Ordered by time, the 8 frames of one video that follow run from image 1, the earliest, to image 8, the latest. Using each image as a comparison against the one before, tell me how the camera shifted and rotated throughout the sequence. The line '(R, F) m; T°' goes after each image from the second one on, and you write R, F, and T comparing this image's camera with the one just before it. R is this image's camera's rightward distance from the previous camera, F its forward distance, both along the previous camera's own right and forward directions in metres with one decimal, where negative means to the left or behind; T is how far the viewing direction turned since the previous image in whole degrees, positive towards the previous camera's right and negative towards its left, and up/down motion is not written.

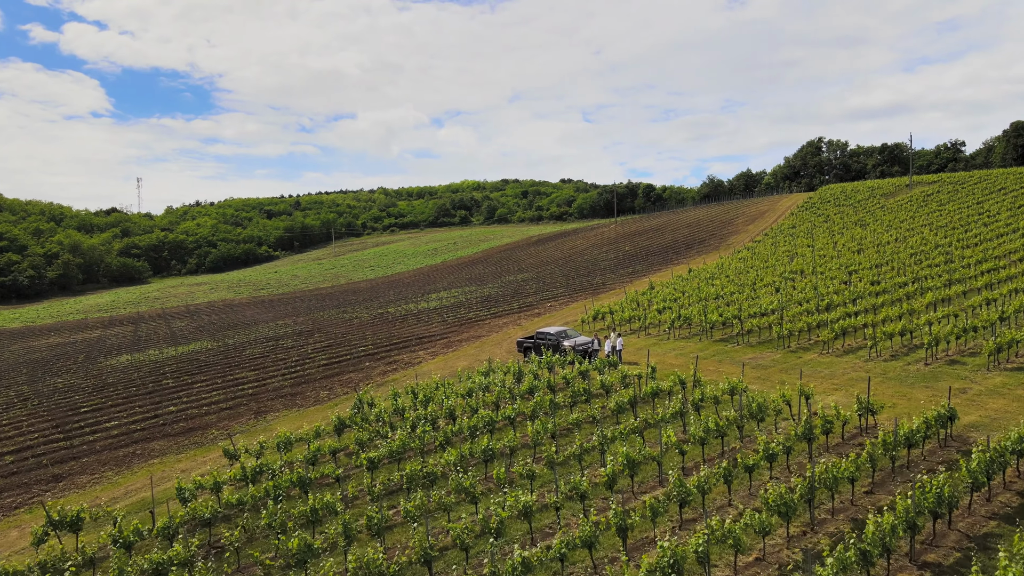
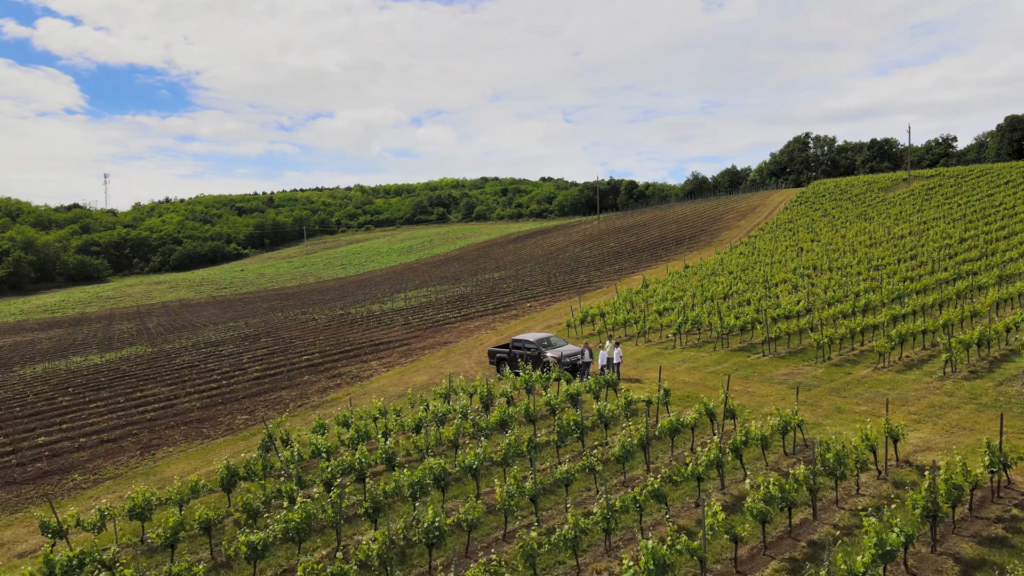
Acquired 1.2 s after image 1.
(+0.3, +5.5) m; +2°
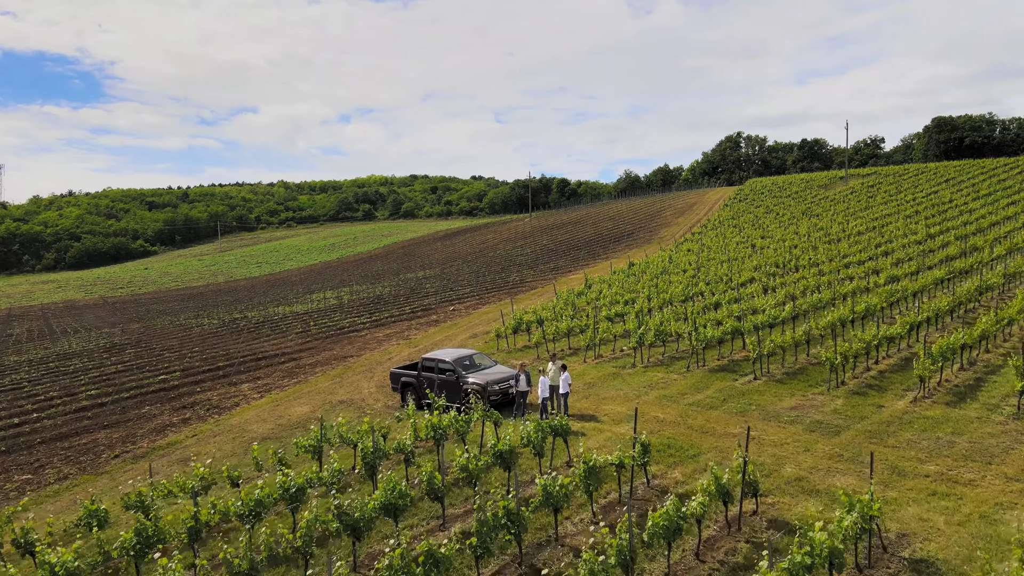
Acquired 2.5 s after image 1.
(+0.5, +5.7) m; +6°
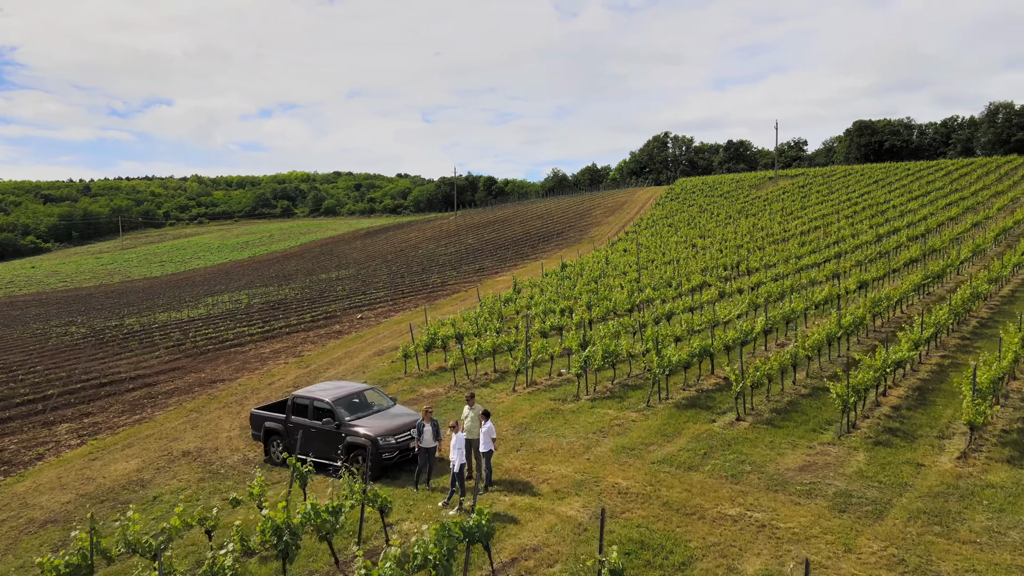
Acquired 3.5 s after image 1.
(+0.4, +4.3) m; +6°
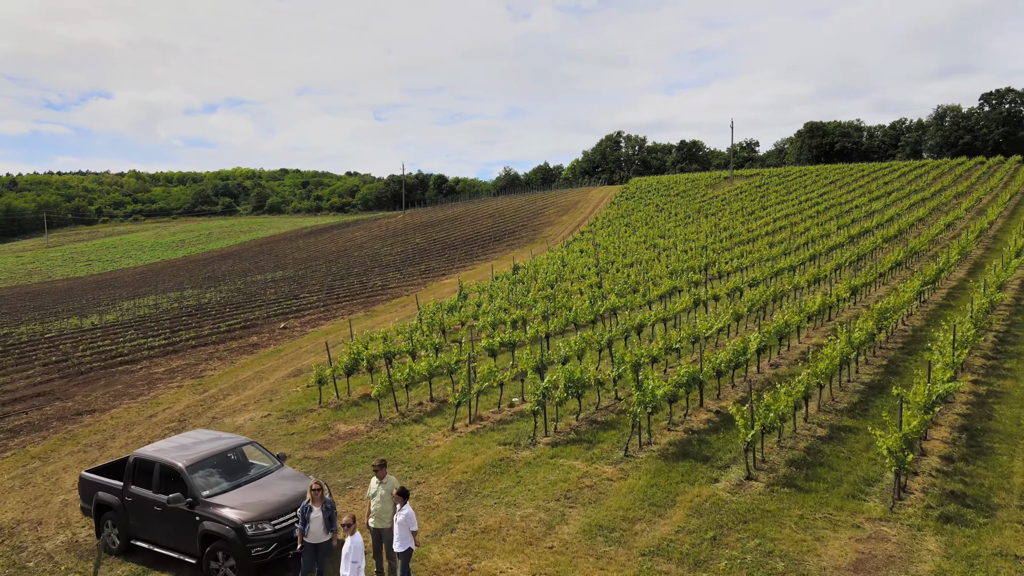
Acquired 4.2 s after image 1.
(+0.2, +3.3) m; +4°
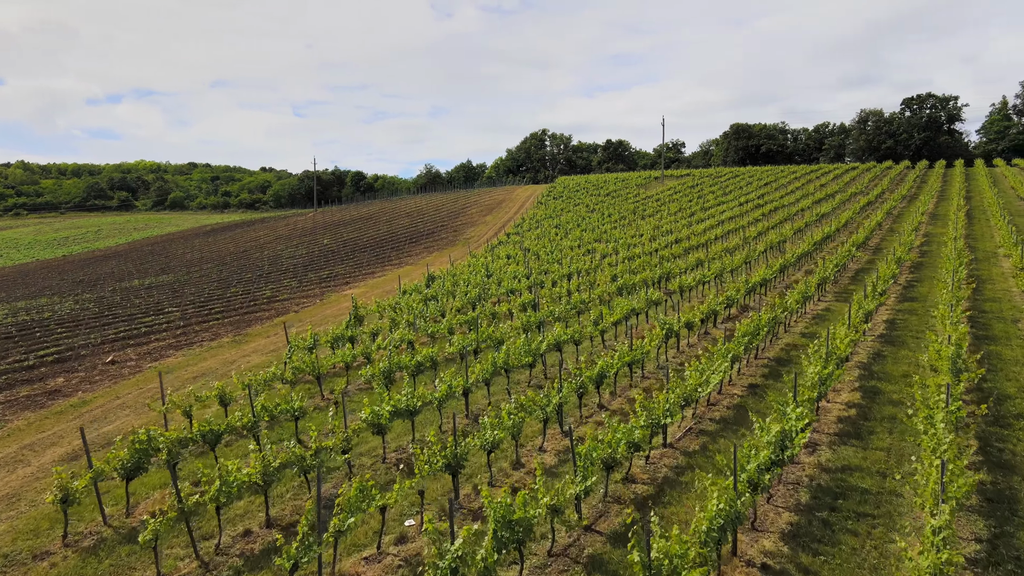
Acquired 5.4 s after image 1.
(+0.4, +5.6) m; +6°
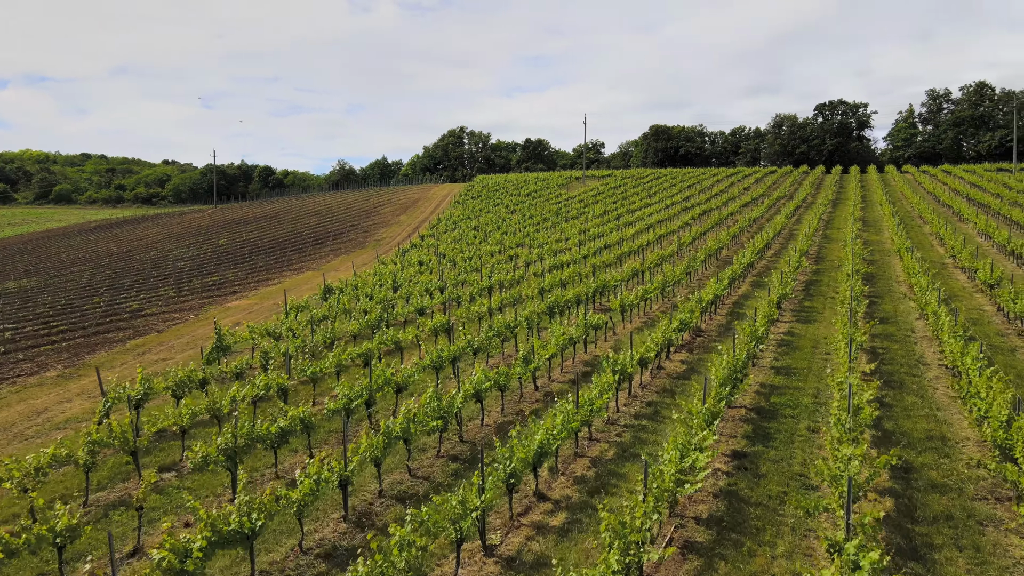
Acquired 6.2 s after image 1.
(+0.2, +3.7) m; +7°
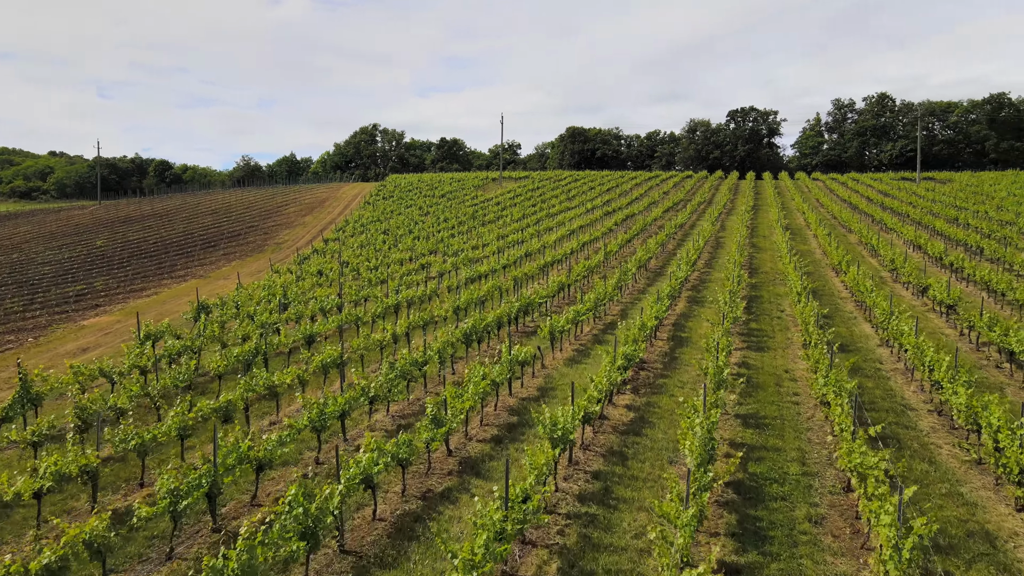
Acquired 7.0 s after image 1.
(+0.1, +3.0) m; +7°
